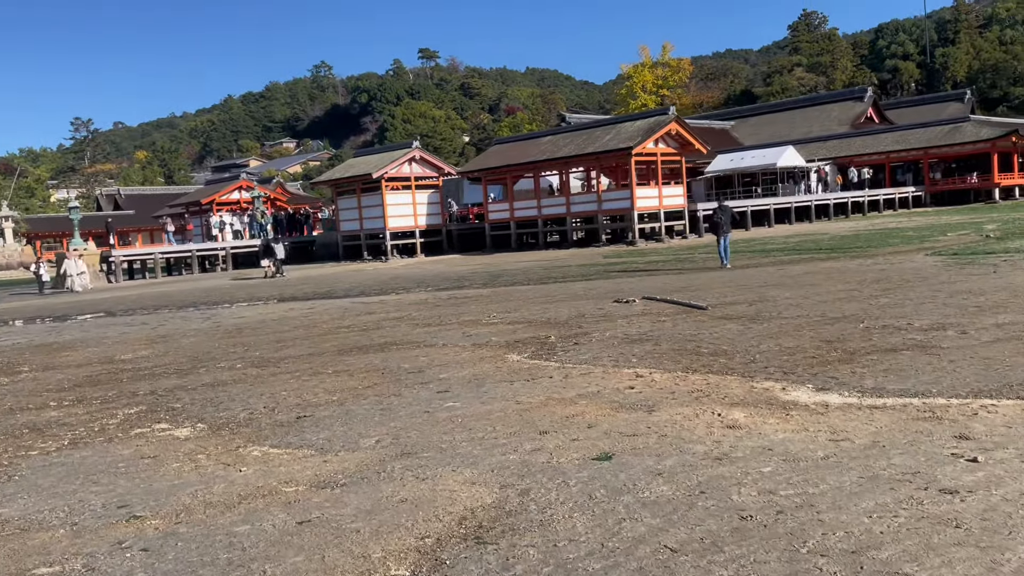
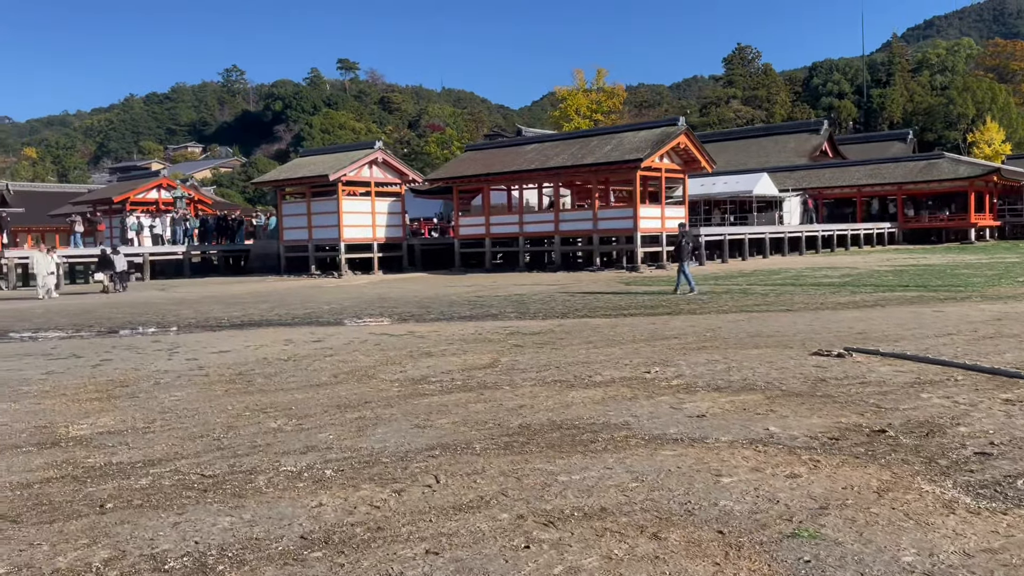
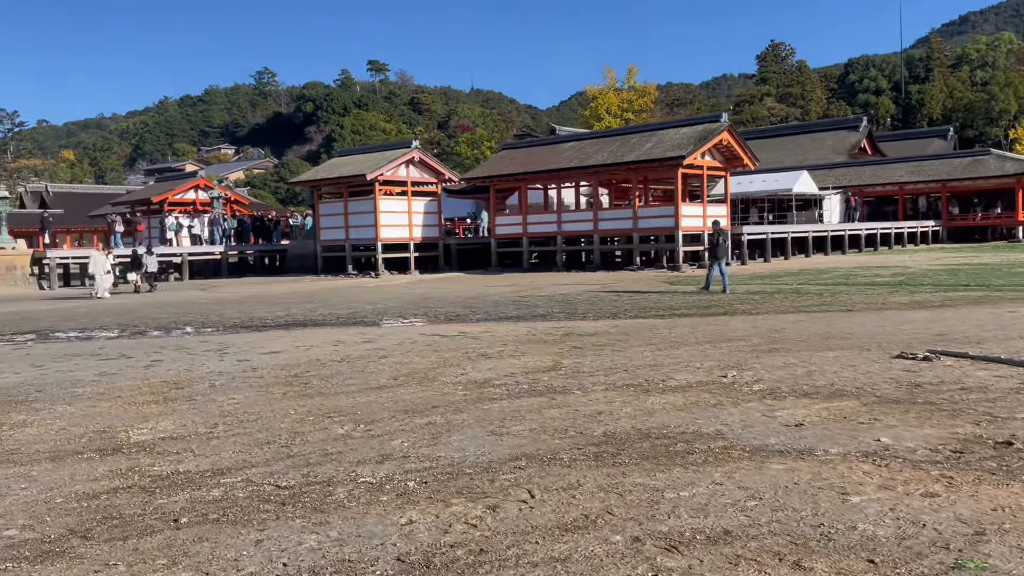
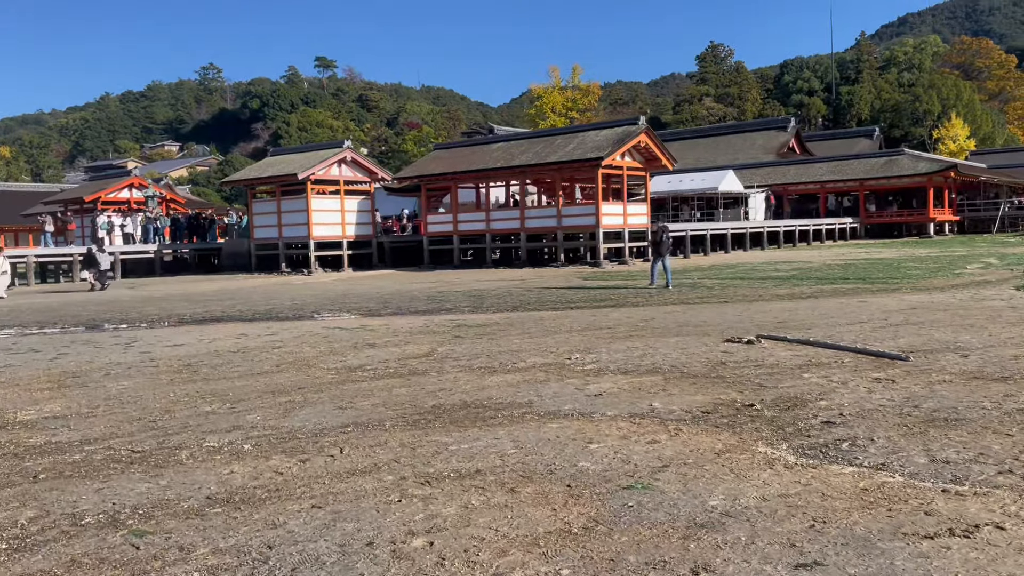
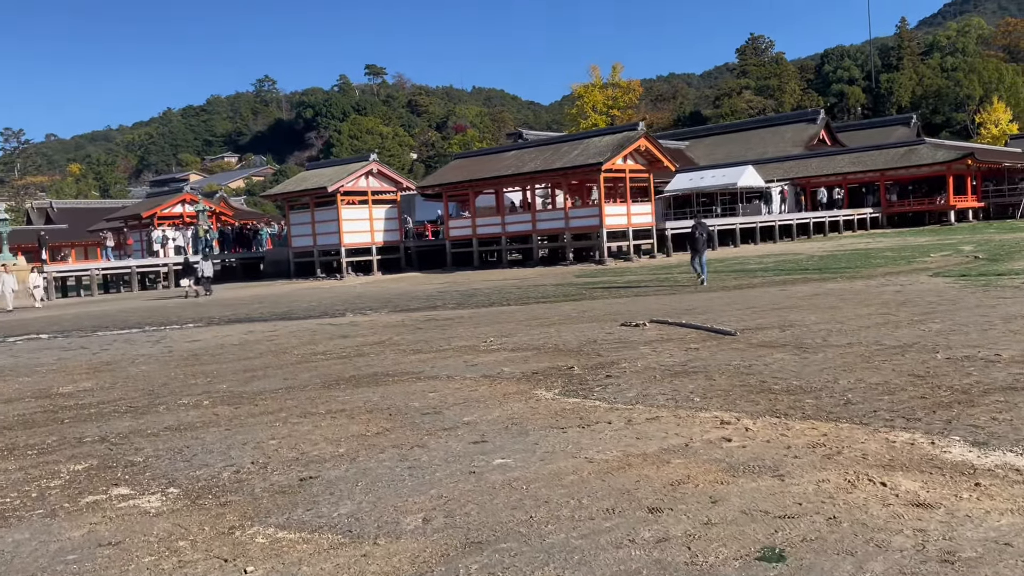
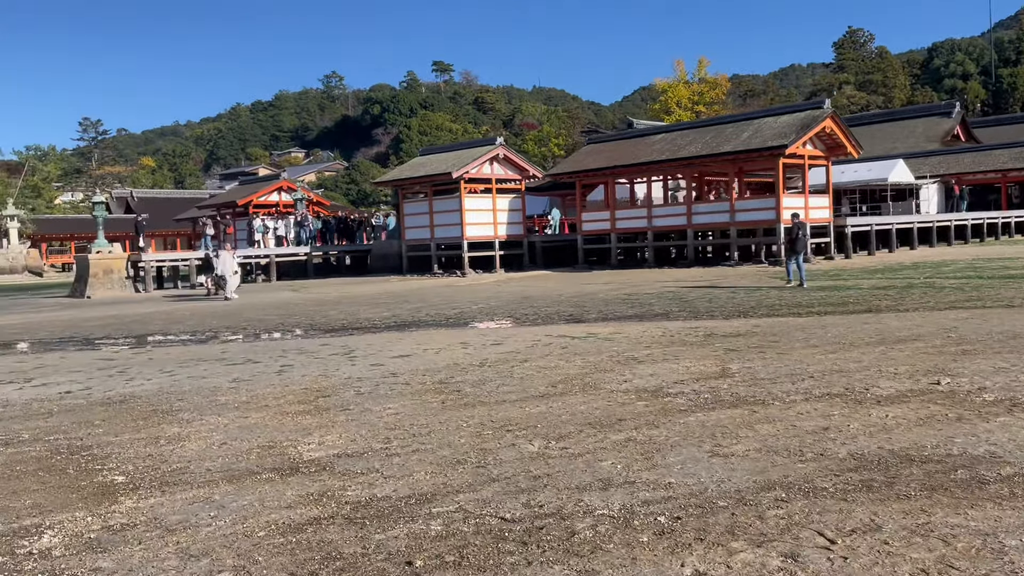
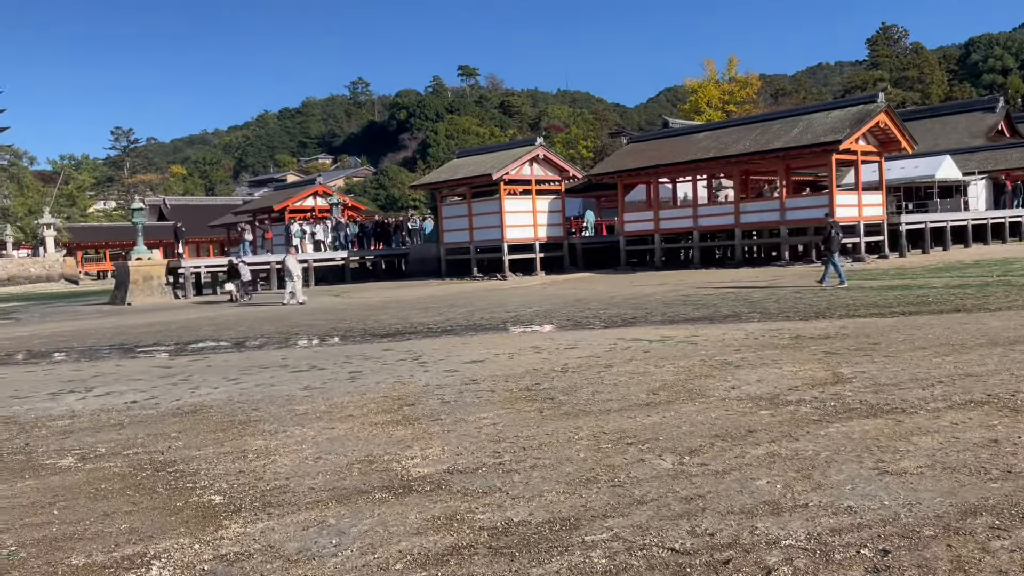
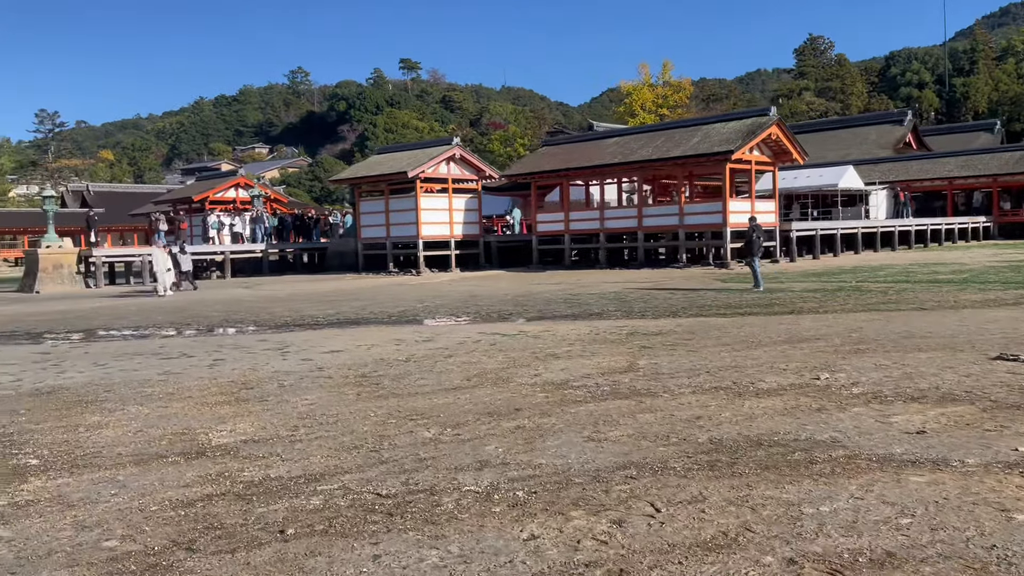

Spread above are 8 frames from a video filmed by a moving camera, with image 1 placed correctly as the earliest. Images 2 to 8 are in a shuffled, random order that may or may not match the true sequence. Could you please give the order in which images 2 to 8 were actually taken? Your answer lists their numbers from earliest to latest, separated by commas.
5, 4, 2, 3, 8, 6, 7
